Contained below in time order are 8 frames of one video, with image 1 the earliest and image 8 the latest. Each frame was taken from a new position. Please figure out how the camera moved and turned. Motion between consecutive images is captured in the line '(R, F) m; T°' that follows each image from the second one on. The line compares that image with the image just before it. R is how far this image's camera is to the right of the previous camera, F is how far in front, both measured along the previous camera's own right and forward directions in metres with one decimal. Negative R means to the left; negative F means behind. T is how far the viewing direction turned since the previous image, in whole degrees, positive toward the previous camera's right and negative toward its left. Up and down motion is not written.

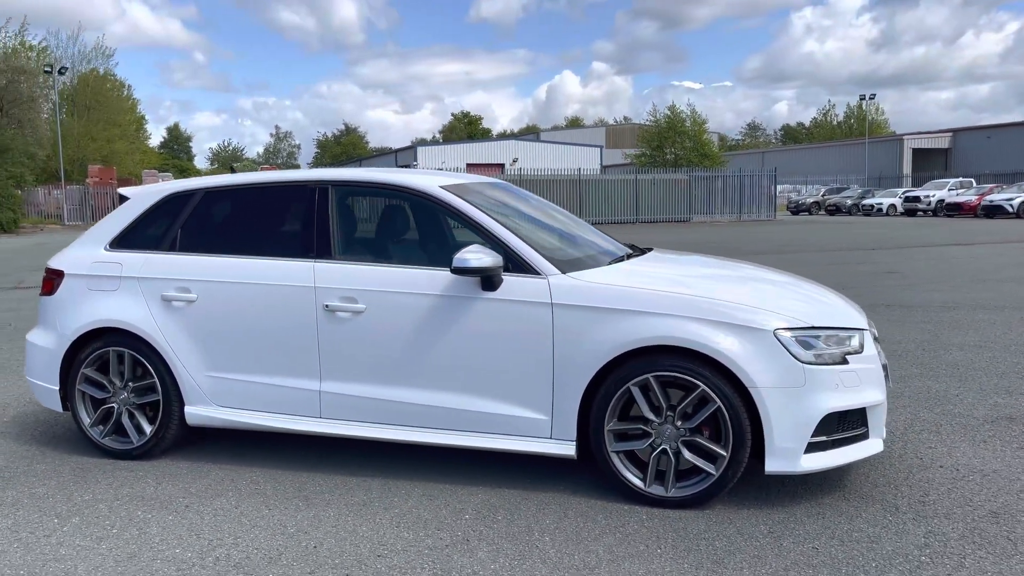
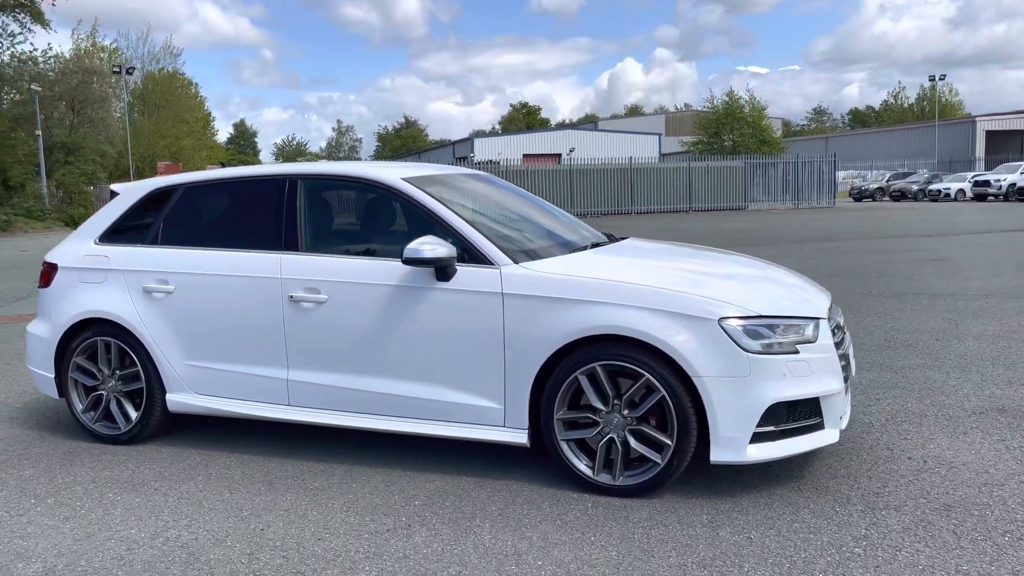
(+0.5, 0.0) m; -4°
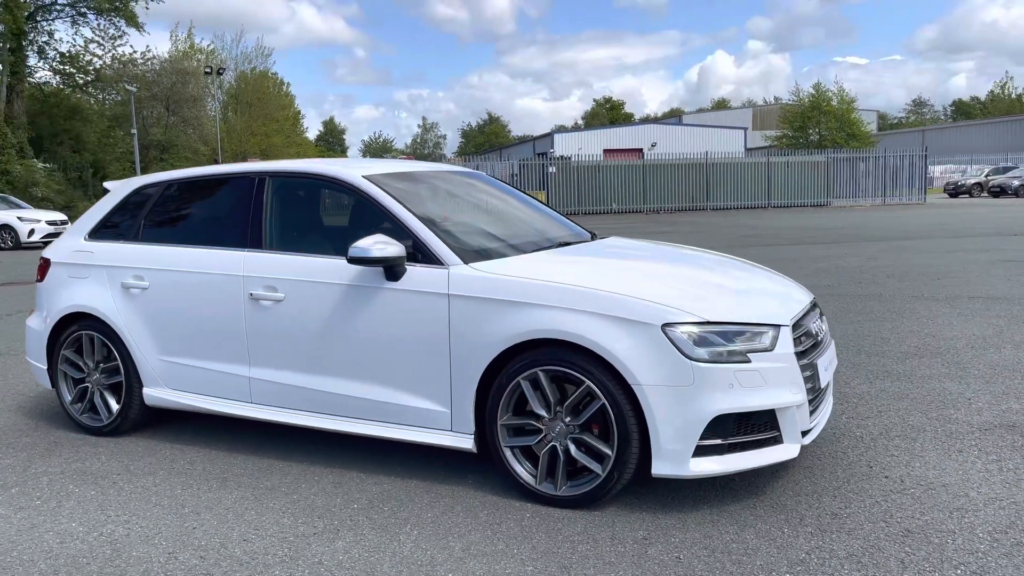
(+0.6, +0.2) m; -6°
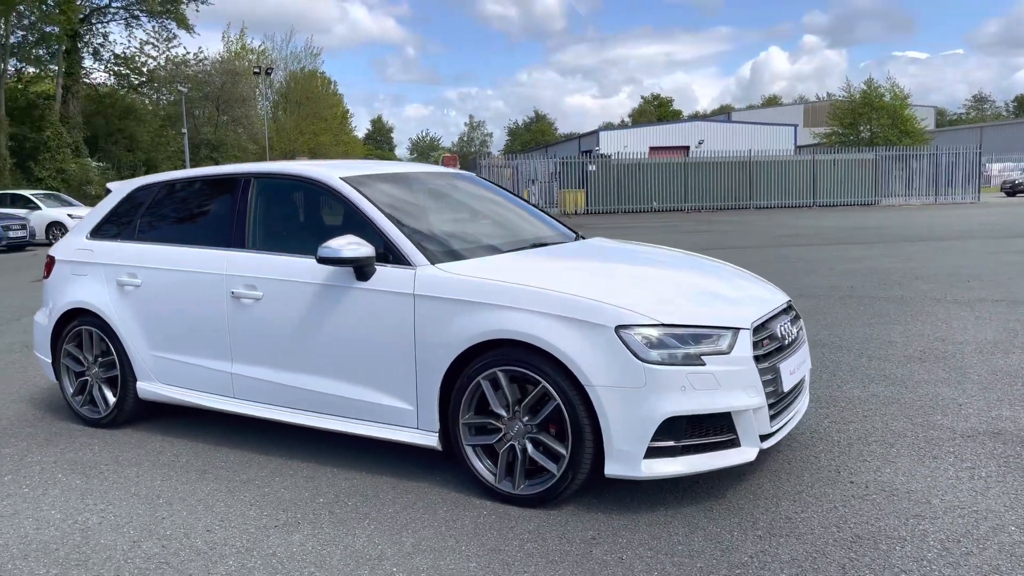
(+0.4, 0.0) m; -3°
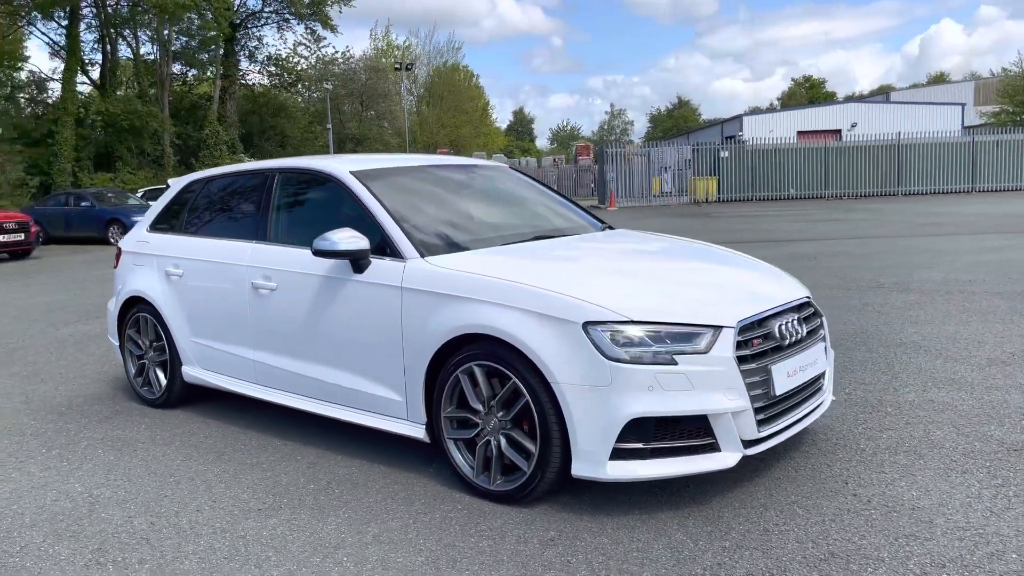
(+0.7, +0.1) m; -10°
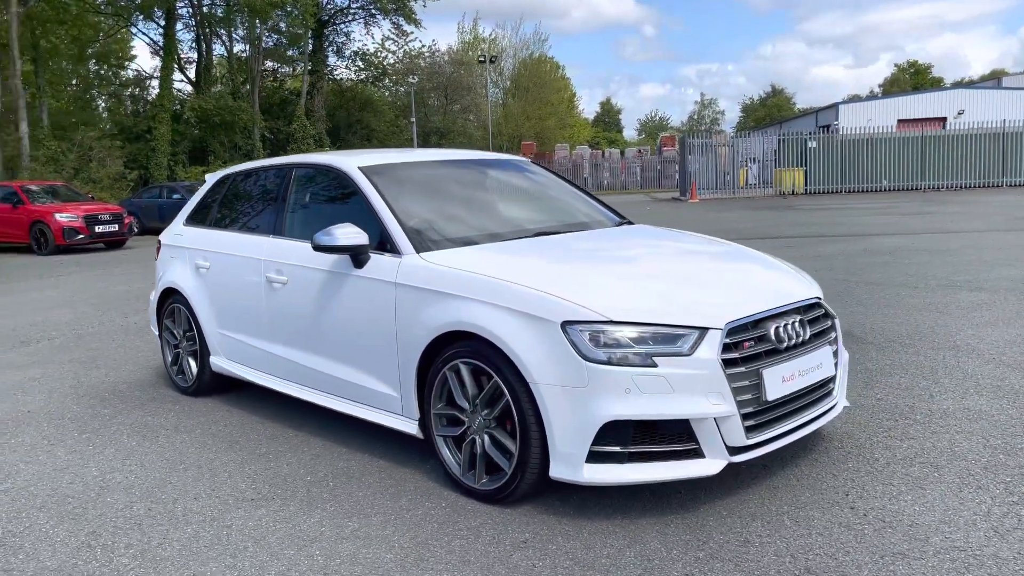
(+0.4, +0.1) m; -6°
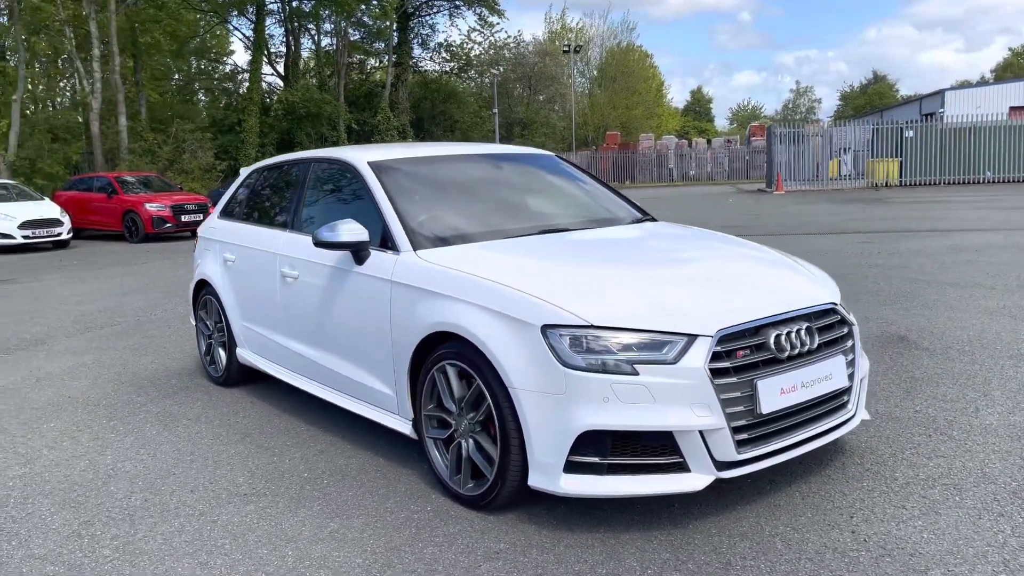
(+0.4, +0.1) m; -6°
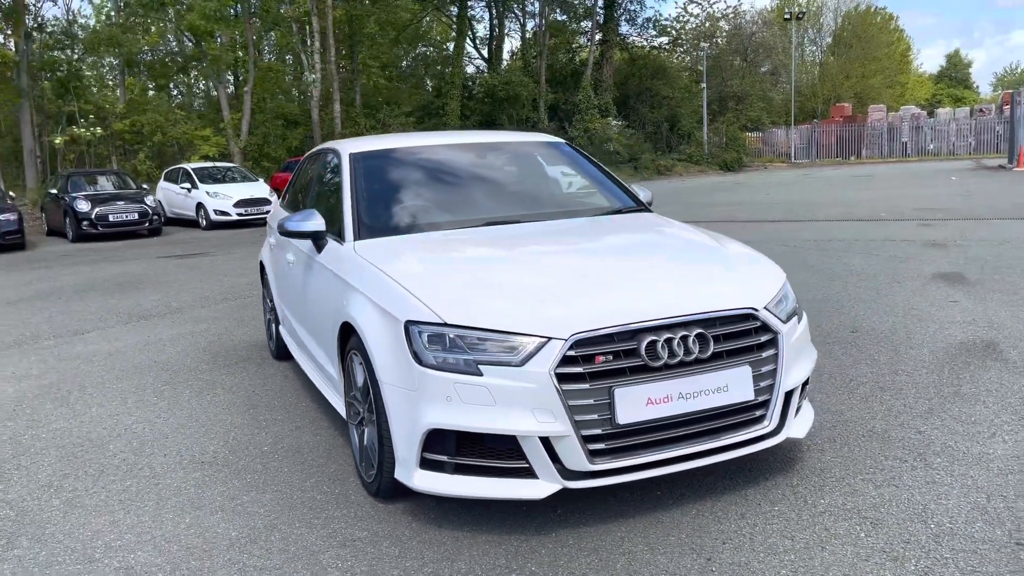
(+1.4, +0.2) m; -15°
